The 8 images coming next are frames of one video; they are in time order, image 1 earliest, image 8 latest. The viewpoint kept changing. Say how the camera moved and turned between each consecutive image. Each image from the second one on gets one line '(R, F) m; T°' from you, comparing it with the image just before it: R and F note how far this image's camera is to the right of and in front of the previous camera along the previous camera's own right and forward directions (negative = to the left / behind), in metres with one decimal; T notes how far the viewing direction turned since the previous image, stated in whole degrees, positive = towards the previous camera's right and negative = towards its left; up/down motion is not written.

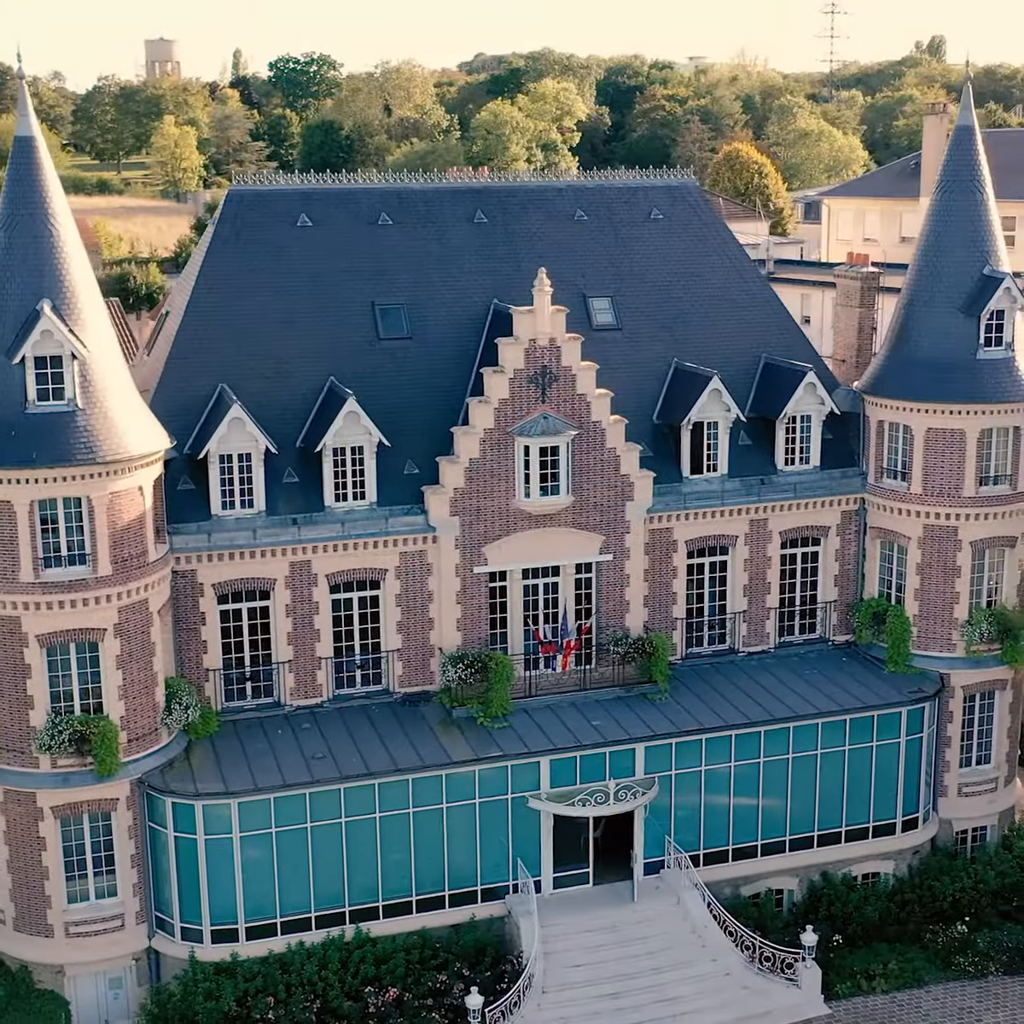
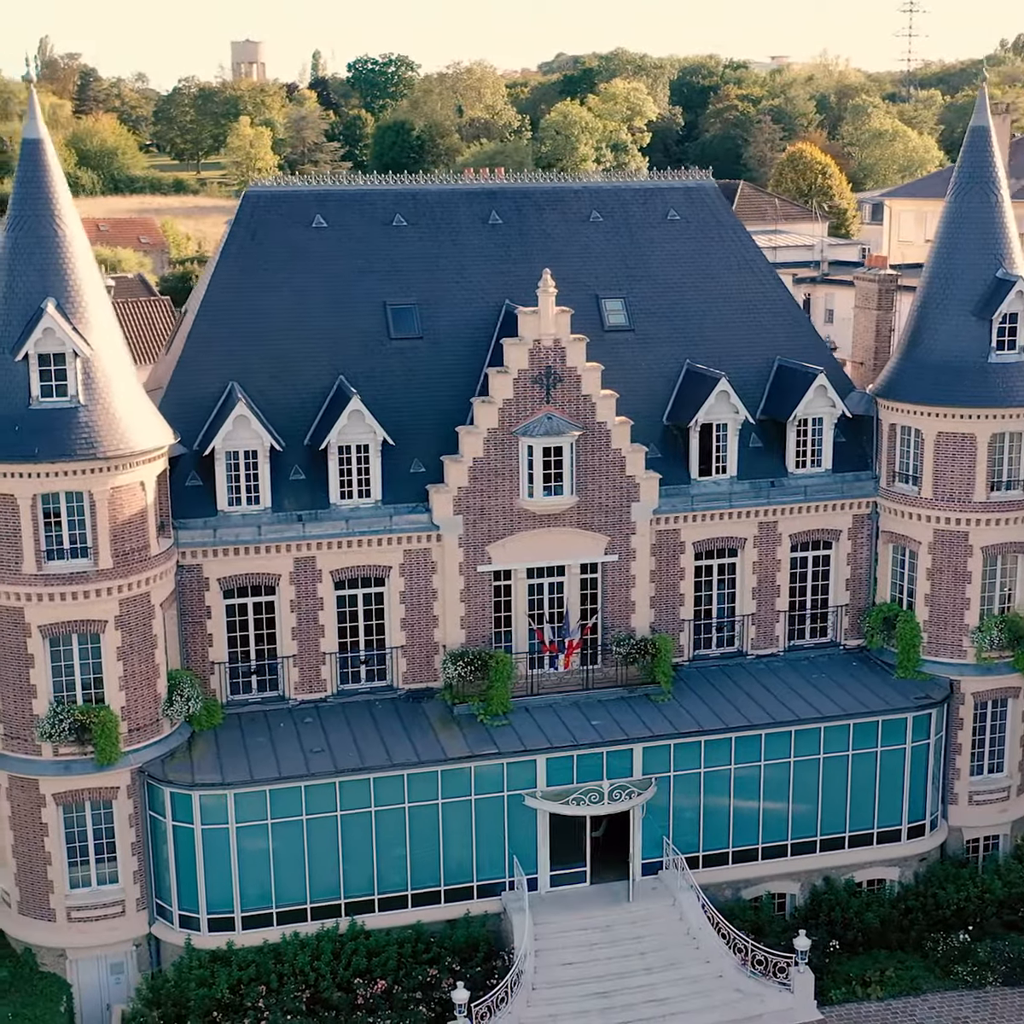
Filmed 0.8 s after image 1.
(+1.5, -0.1) m; -3°
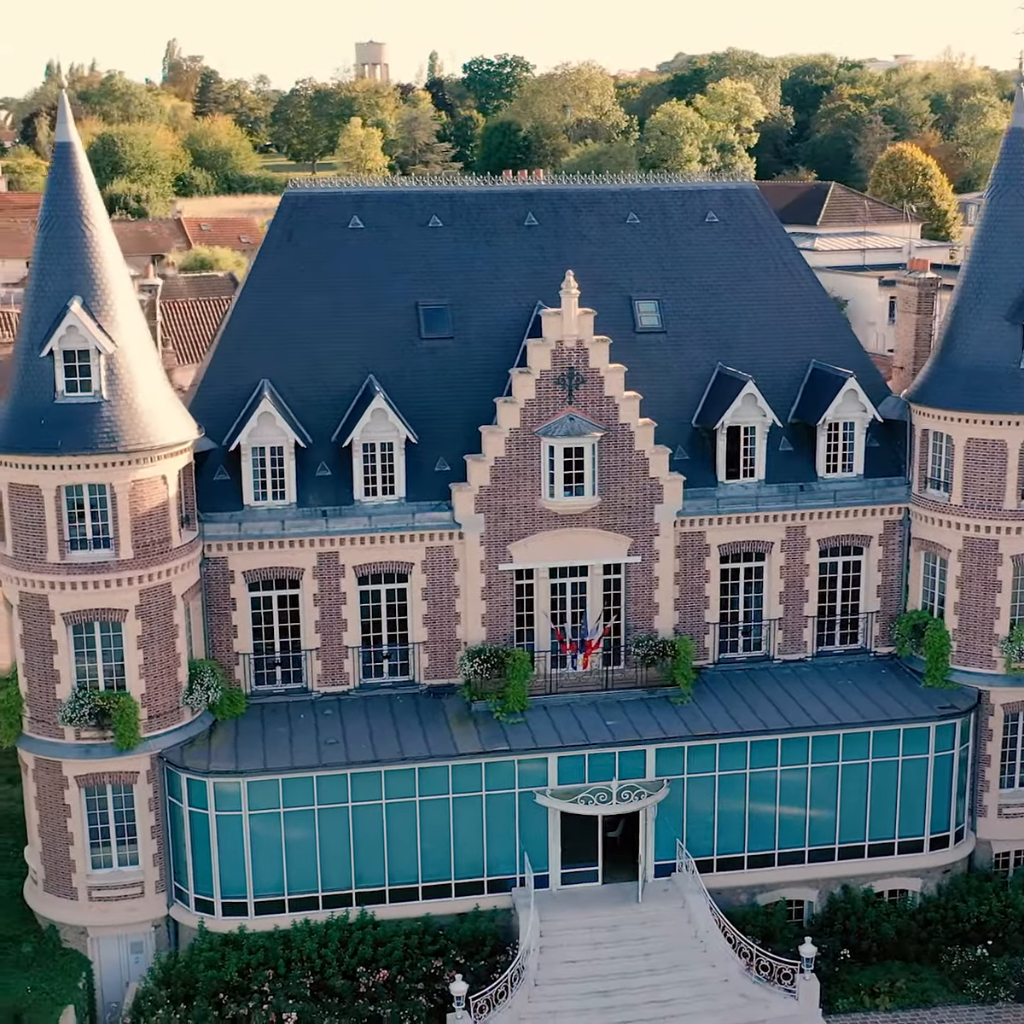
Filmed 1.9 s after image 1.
(+1.9, -0.1) m; -4°
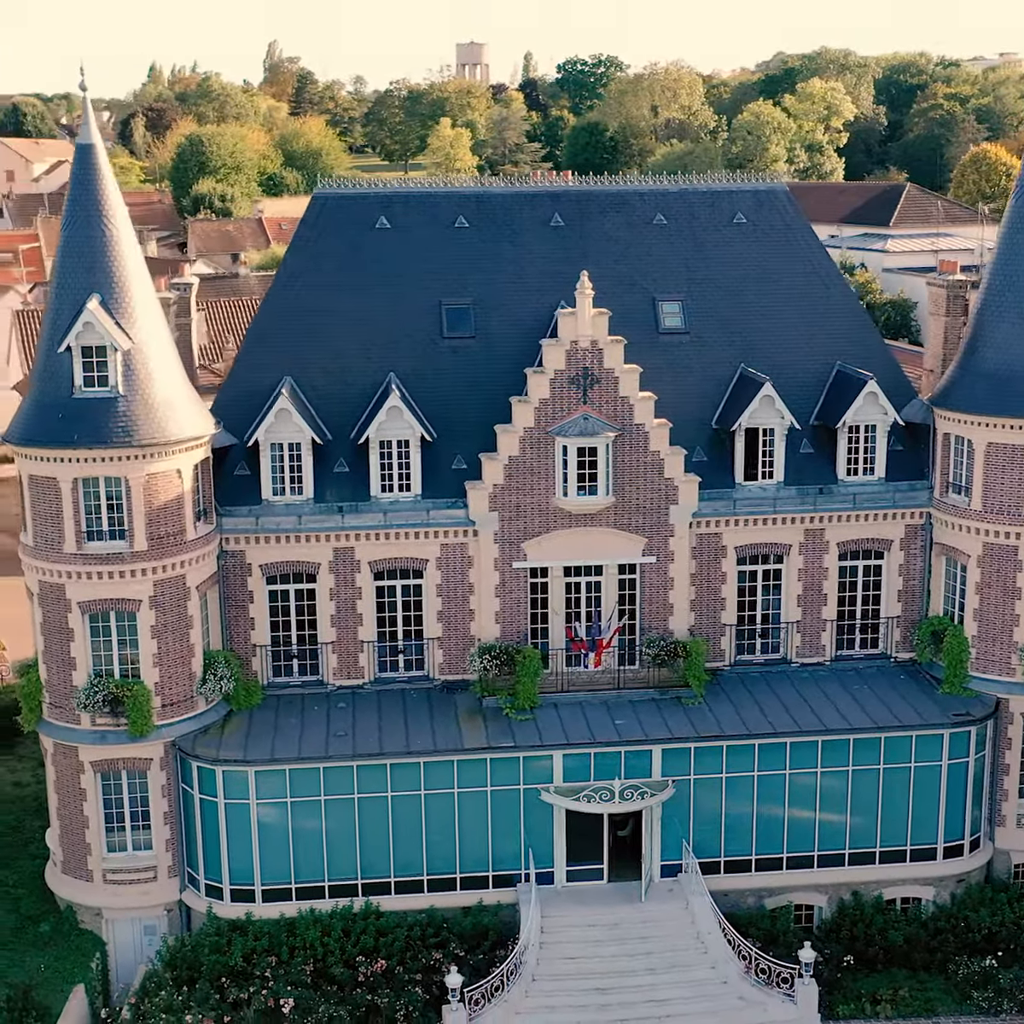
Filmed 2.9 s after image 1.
(+1.6, -0.2) m; -3°
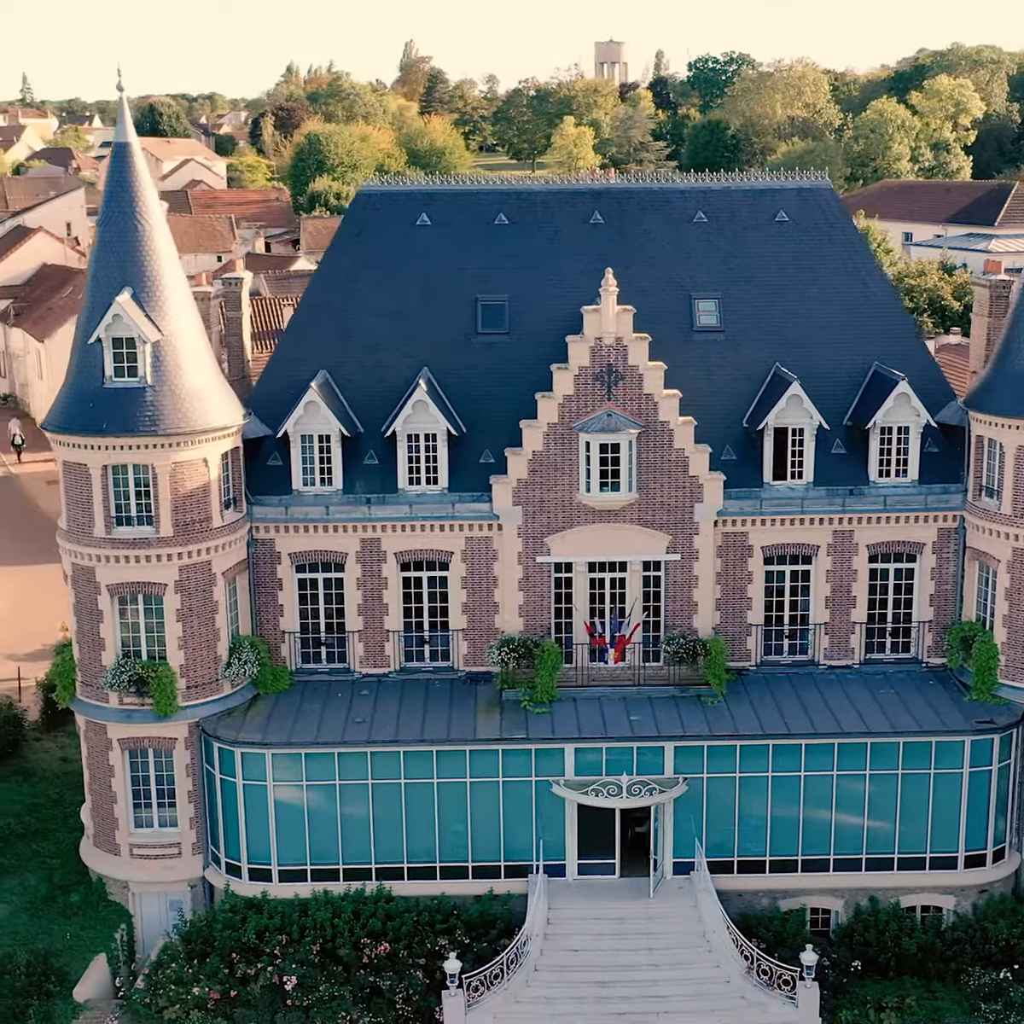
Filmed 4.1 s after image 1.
(+2.2, -0.2) m; -5°
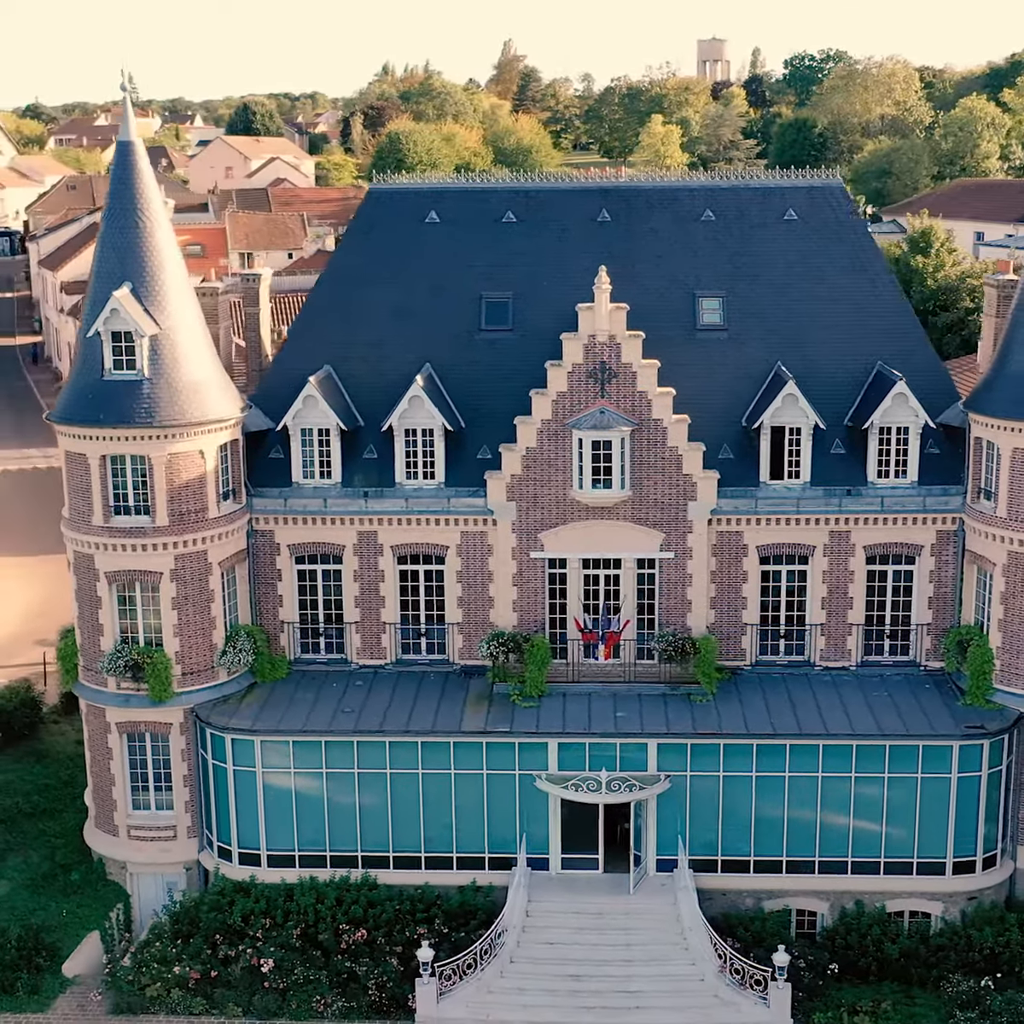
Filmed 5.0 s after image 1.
(+2.1, -0.2) m; -3°
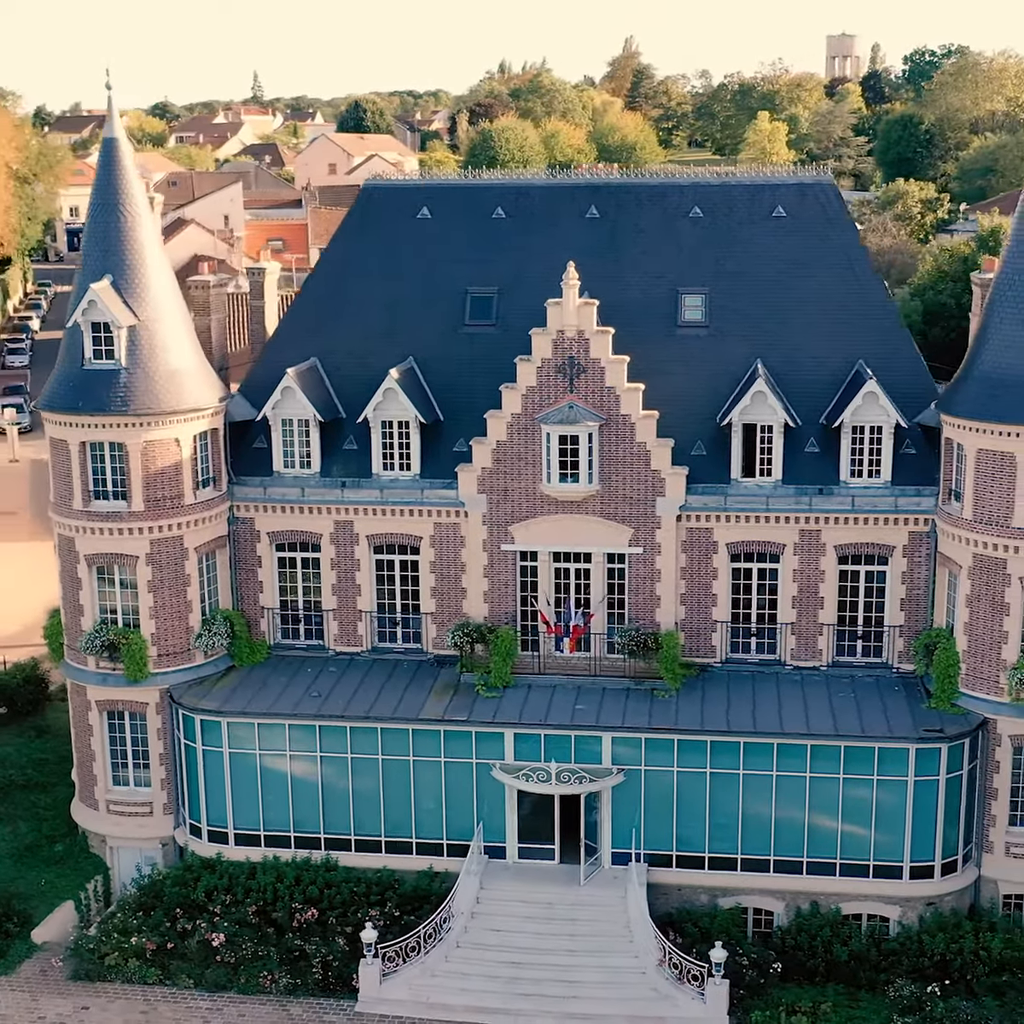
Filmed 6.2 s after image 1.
(+3.1, -0.3) m; -4°
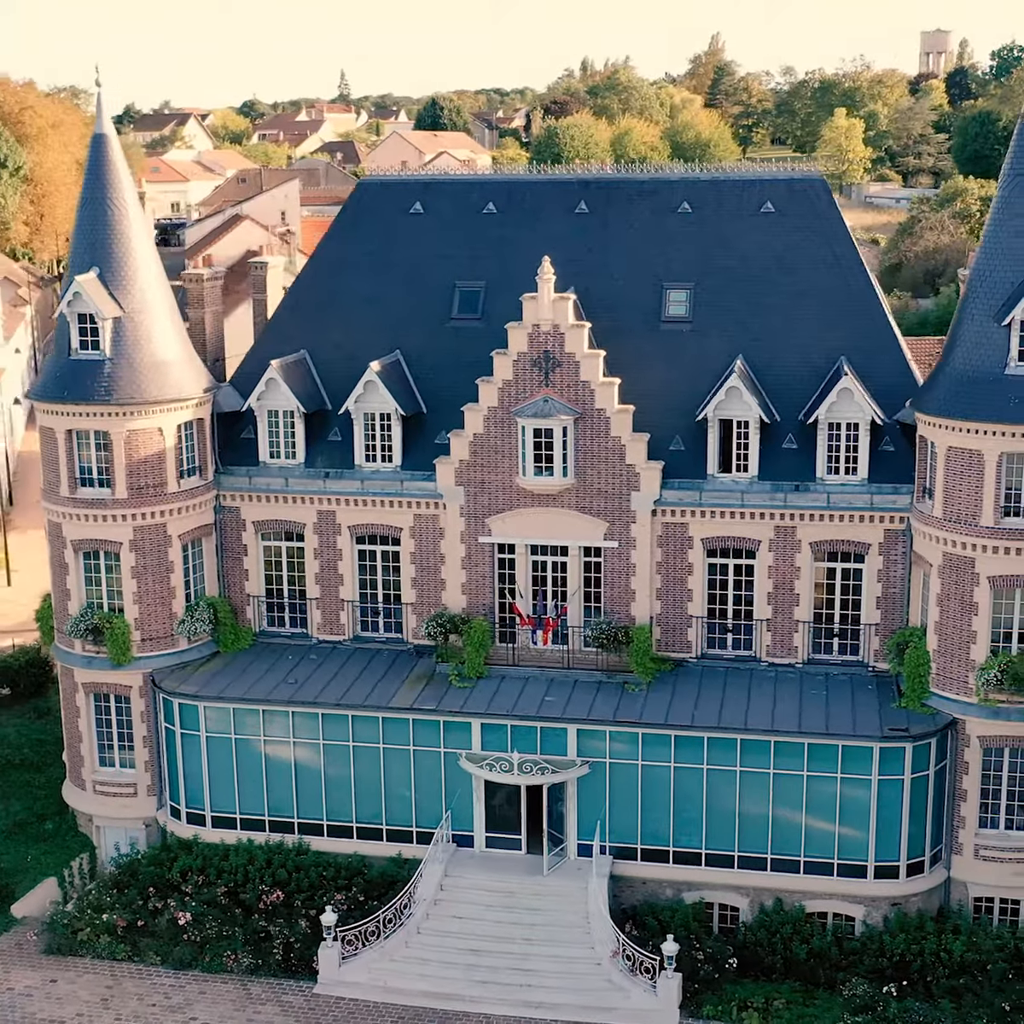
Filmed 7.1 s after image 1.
(+2.3, -0.2) m; -3°
